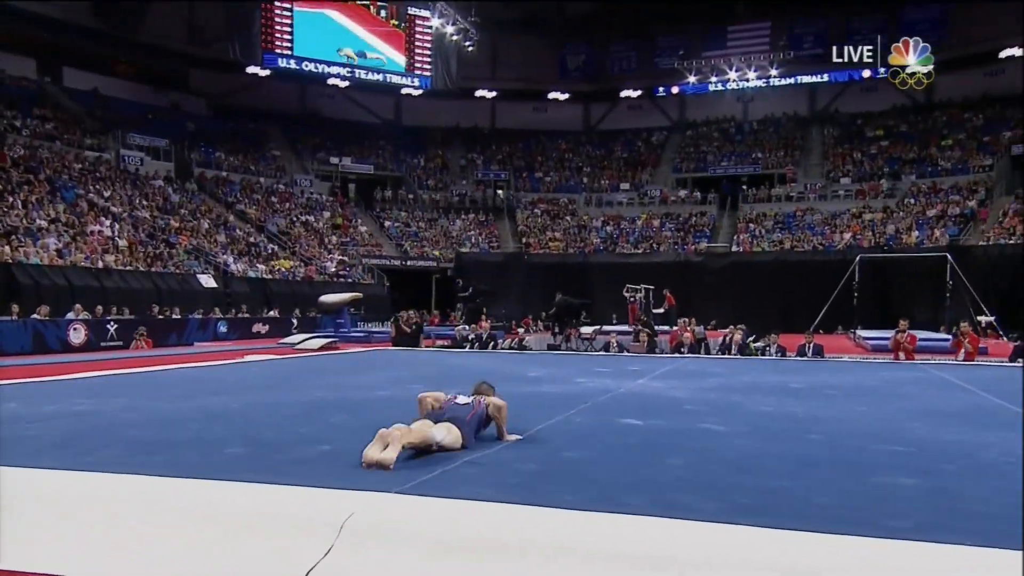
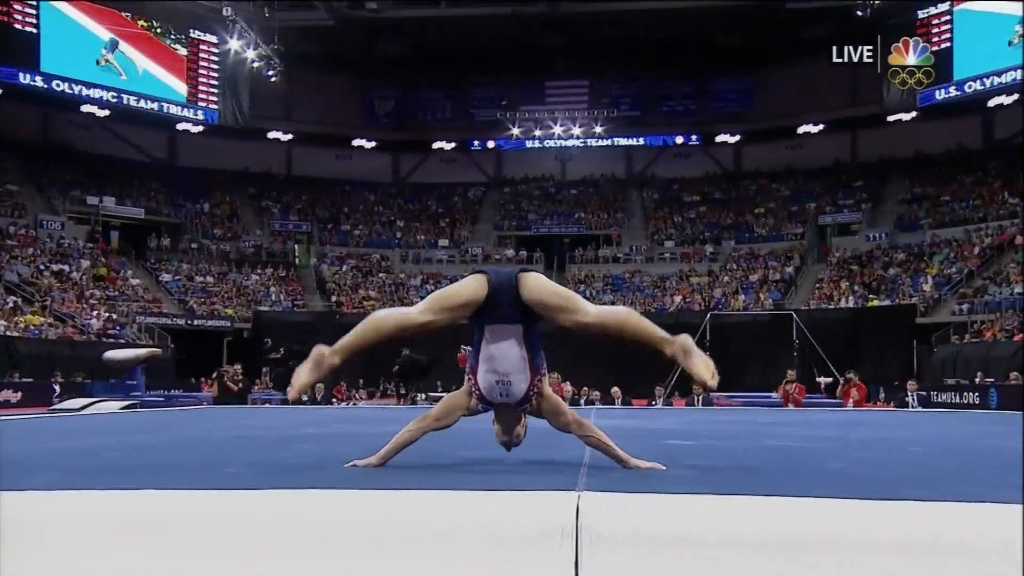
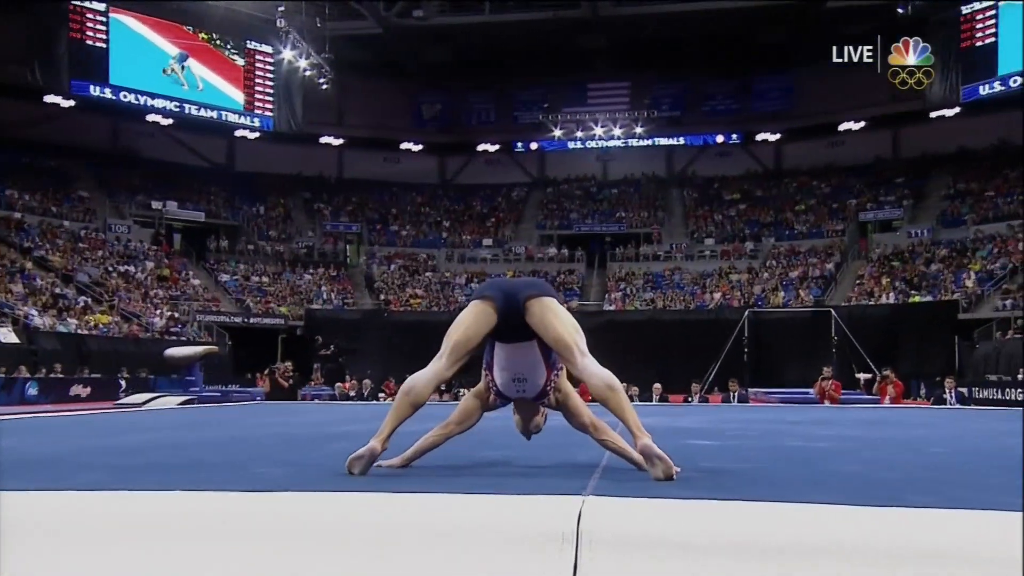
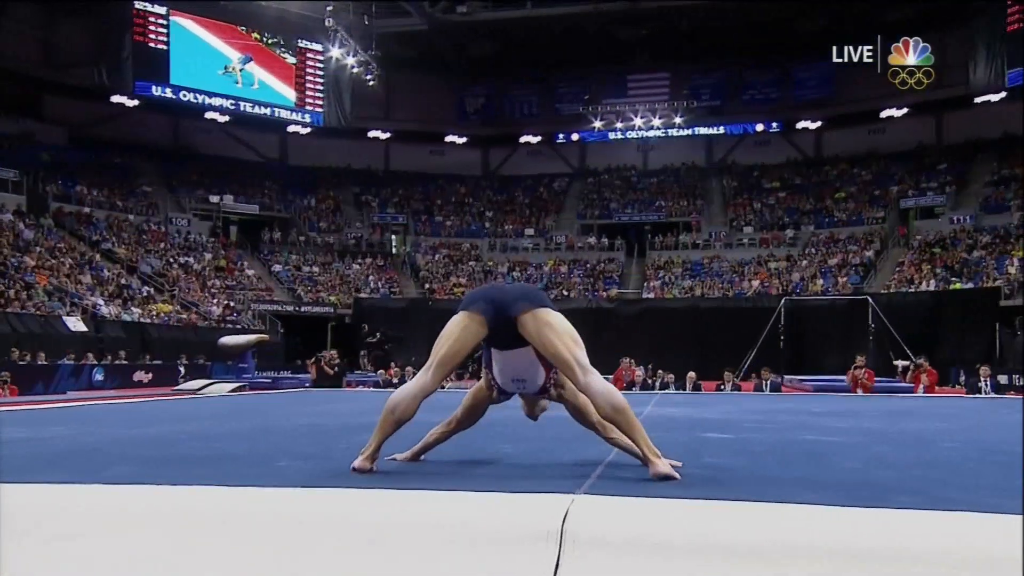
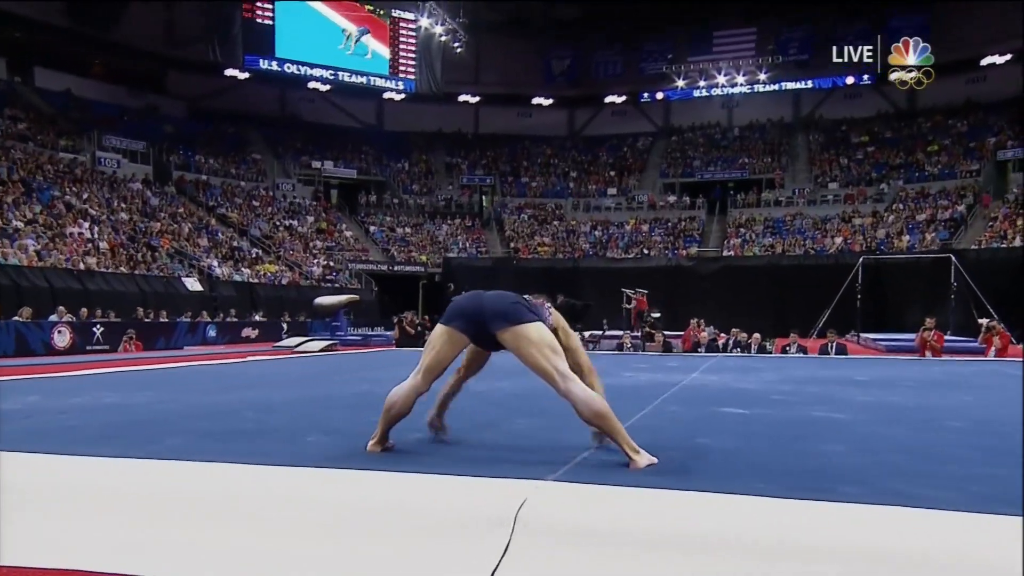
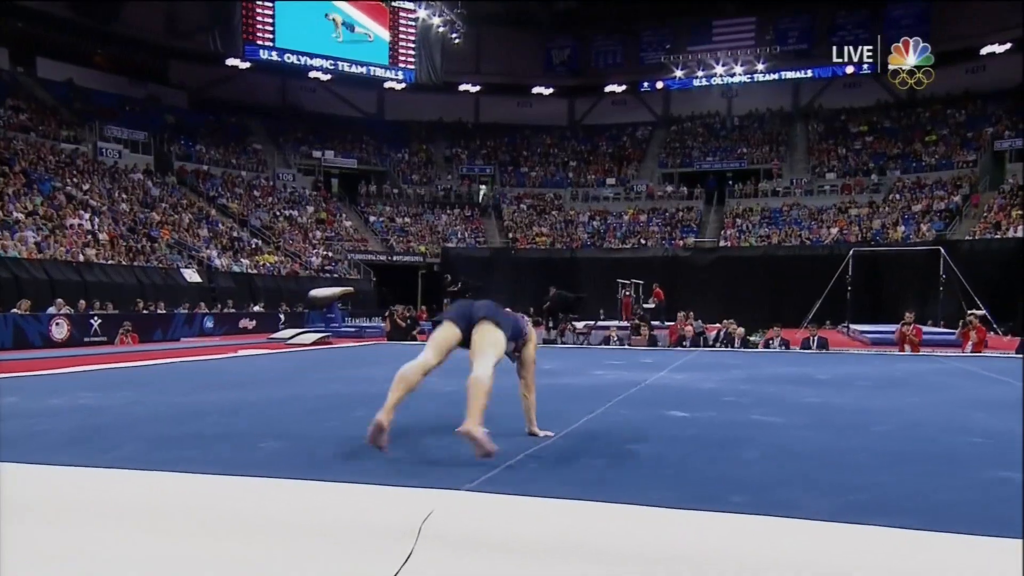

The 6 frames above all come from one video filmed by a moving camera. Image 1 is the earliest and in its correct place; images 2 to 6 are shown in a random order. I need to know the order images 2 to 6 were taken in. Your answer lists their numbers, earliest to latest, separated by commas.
6, 5, 4, 3, 2
